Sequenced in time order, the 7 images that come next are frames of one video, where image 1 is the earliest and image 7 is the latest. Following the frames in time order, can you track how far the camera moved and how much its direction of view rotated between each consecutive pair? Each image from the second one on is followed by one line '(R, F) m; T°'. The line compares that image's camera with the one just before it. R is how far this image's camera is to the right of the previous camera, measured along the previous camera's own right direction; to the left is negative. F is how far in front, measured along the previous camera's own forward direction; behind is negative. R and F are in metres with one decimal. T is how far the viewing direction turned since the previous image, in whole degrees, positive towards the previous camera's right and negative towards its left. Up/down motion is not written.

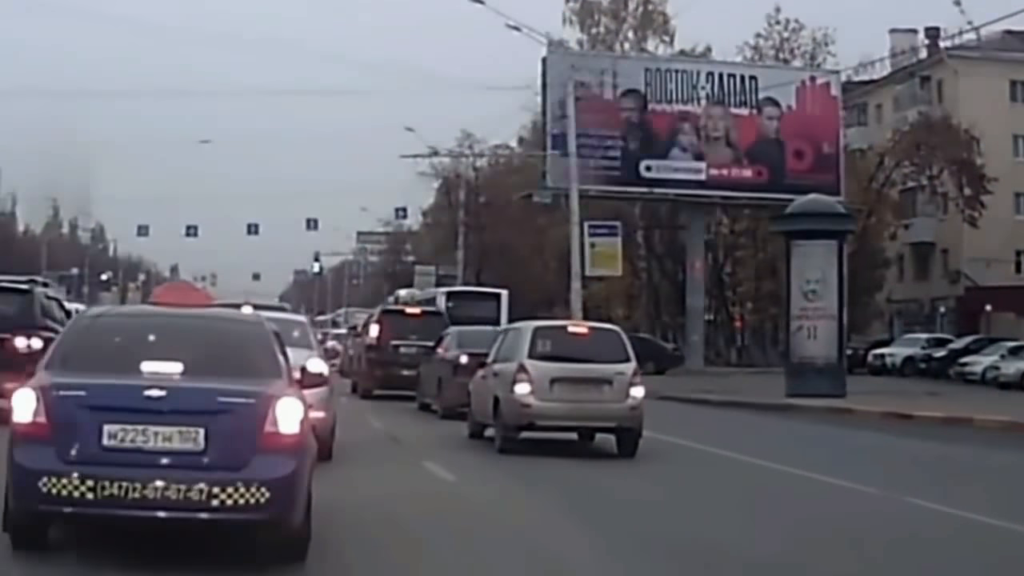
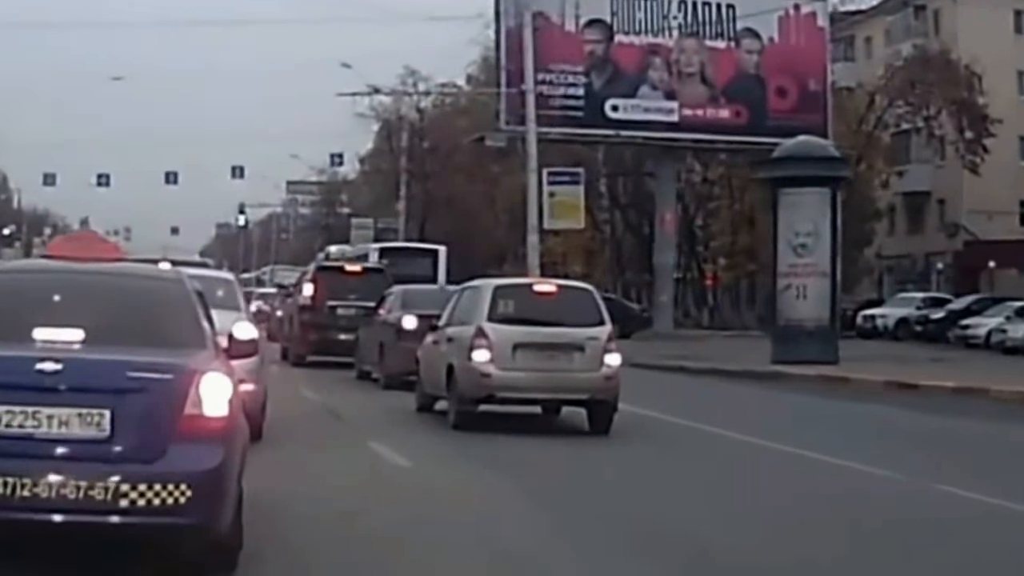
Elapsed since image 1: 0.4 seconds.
(-0.3, +2.4) m; +2°
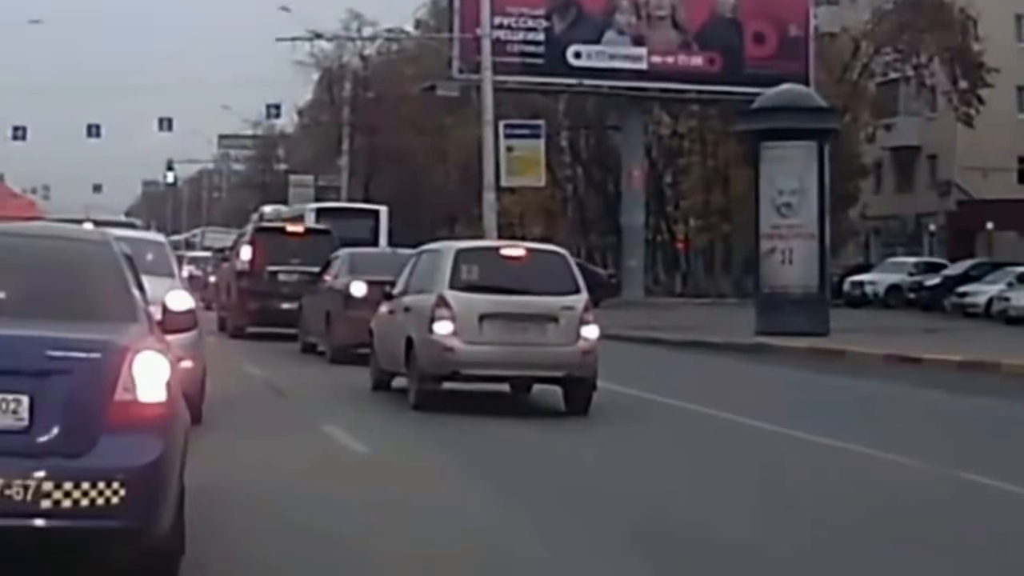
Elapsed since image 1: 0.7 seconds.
(-0.3, +1.7) m; +2°
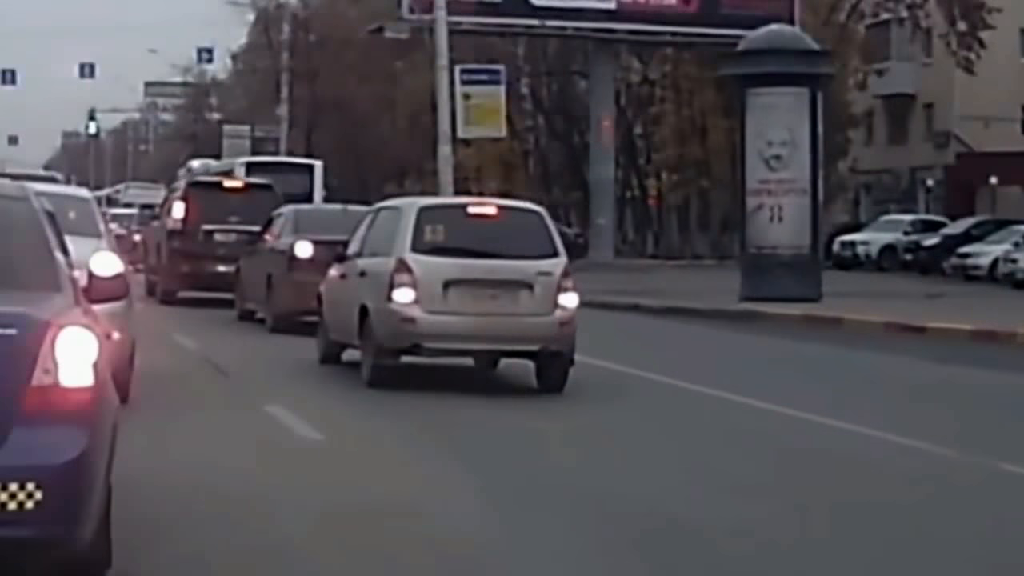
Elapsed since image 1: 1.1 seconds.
(-0.3, +1.7) m; +2°
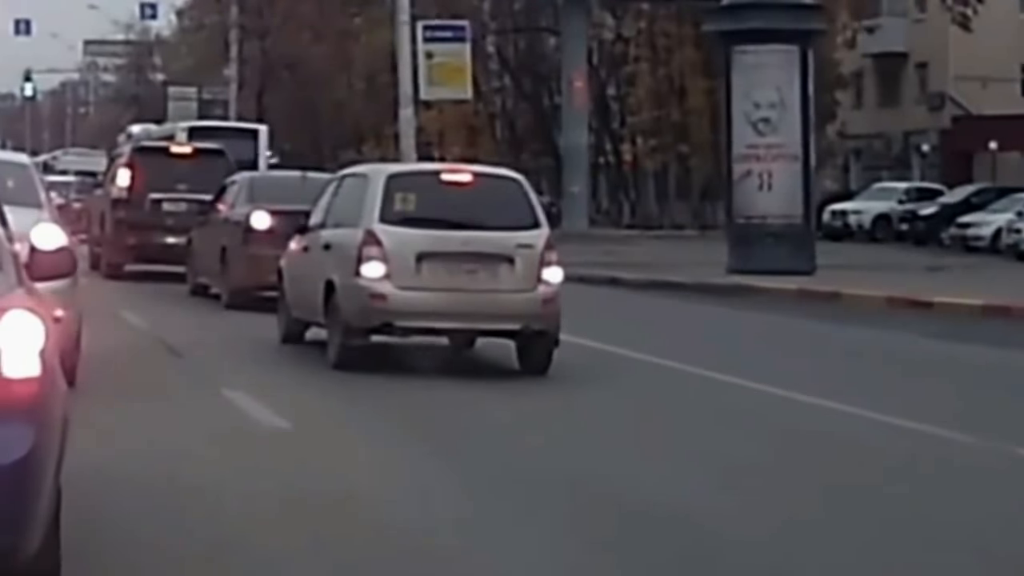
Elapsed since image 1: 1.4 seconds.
(-0.3, +1.1) m; +2°
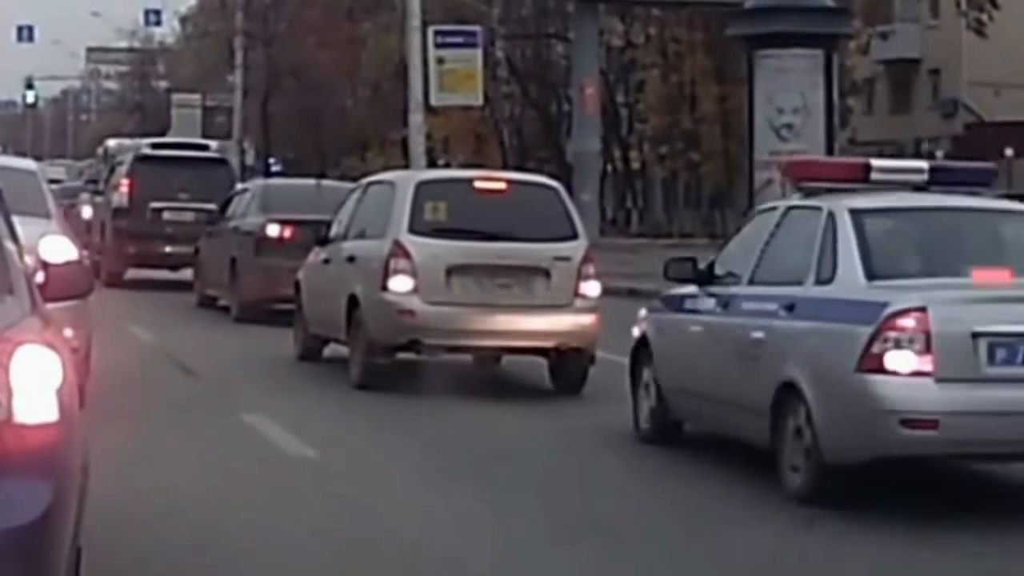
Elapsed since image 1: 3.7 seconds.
(-0.2, +0.2) m; 0°
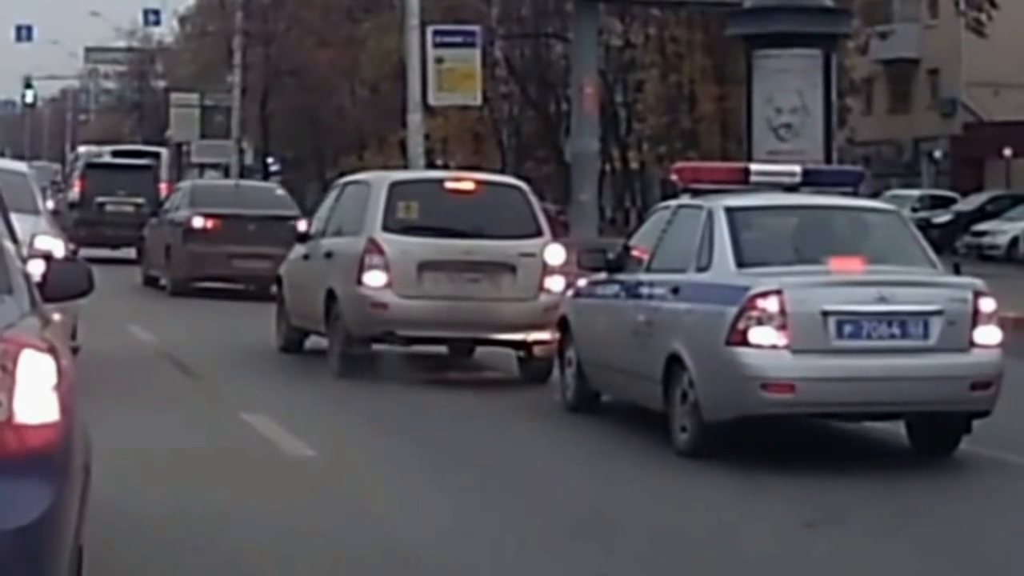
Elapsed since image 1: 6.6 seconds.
(0.0, 0.0) m; 0°
